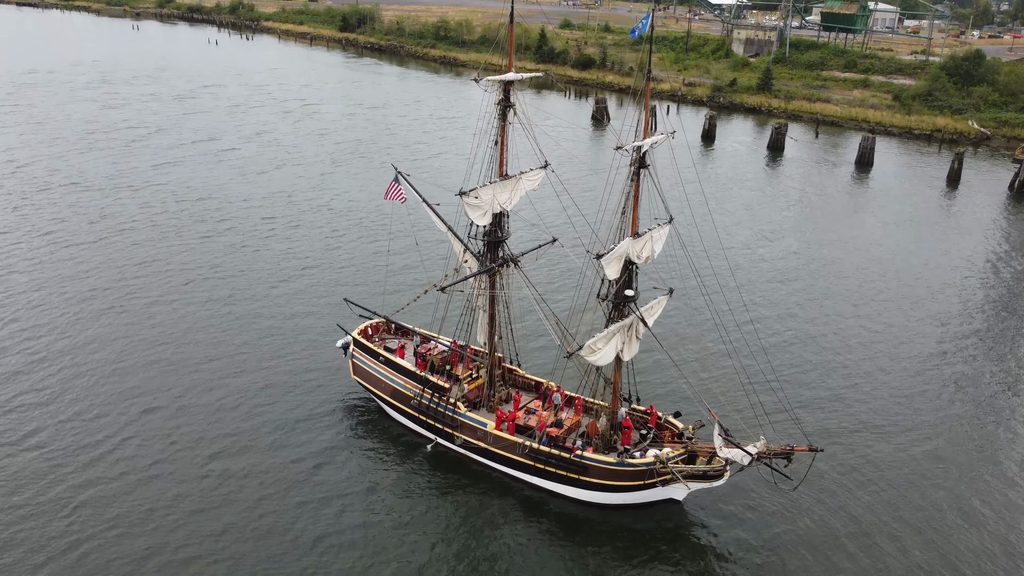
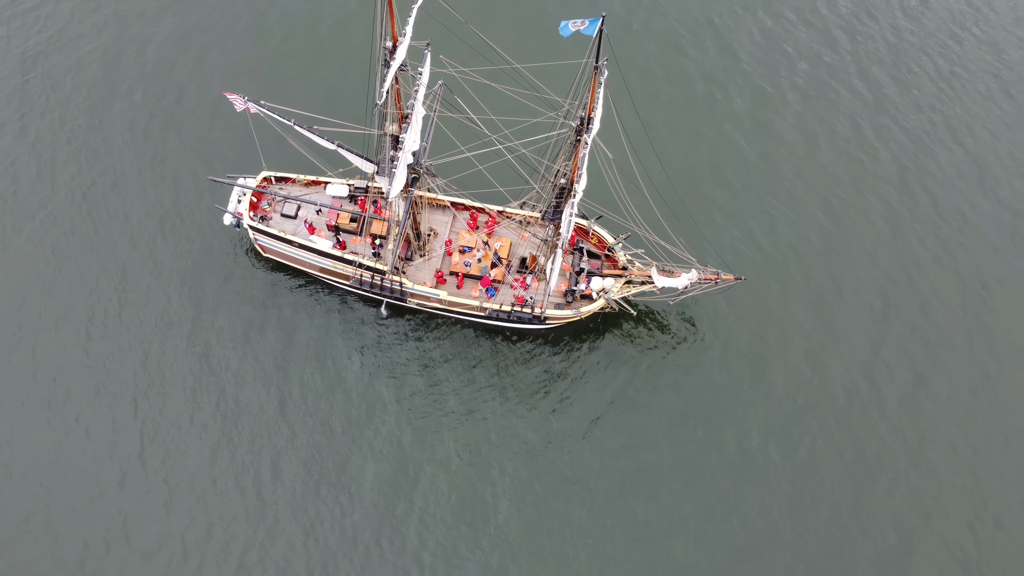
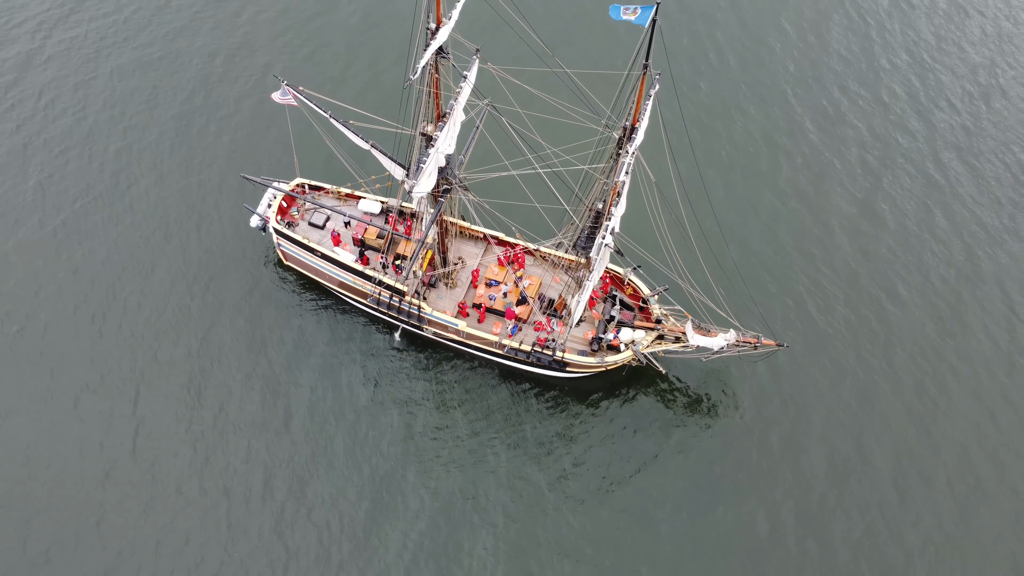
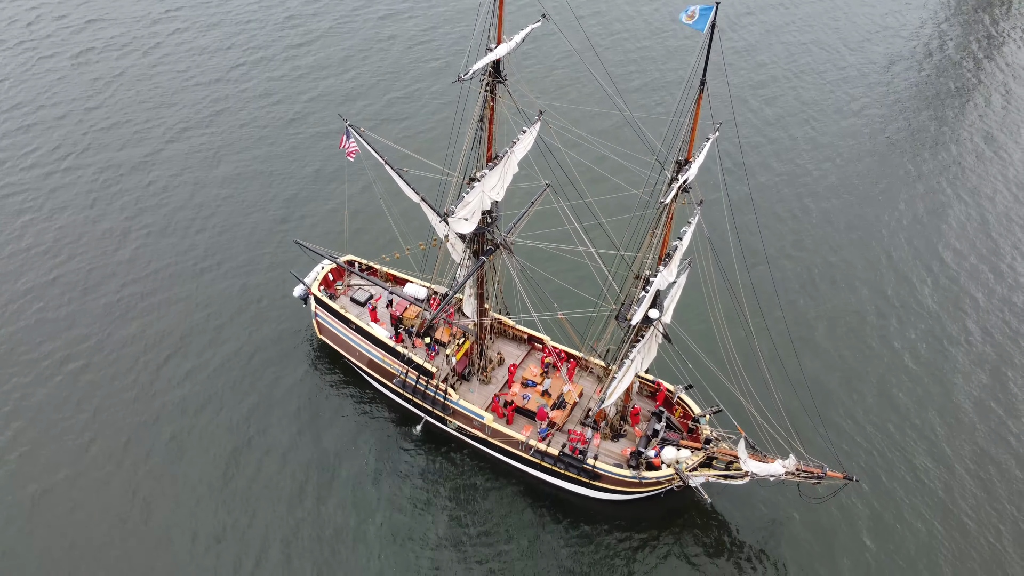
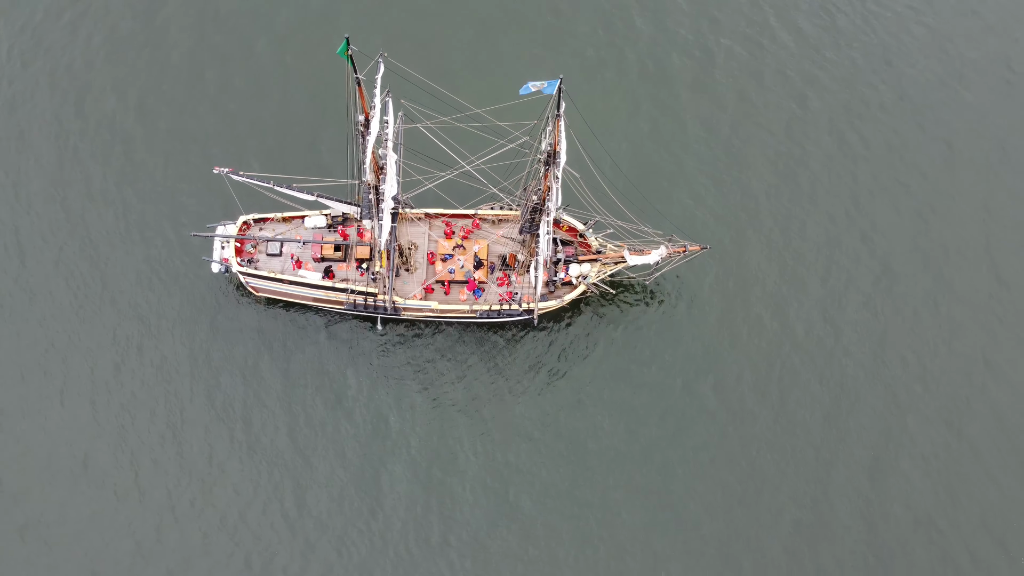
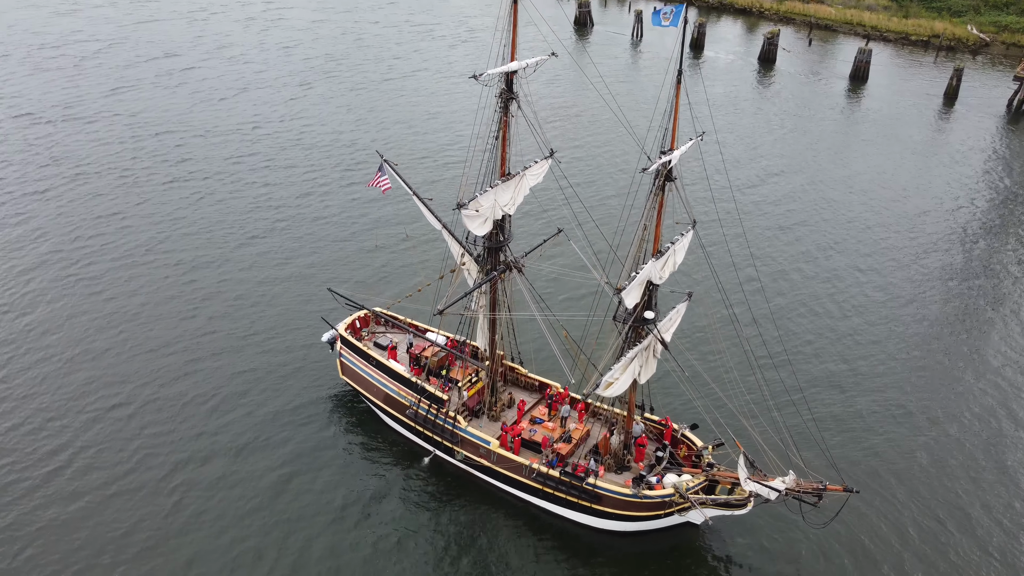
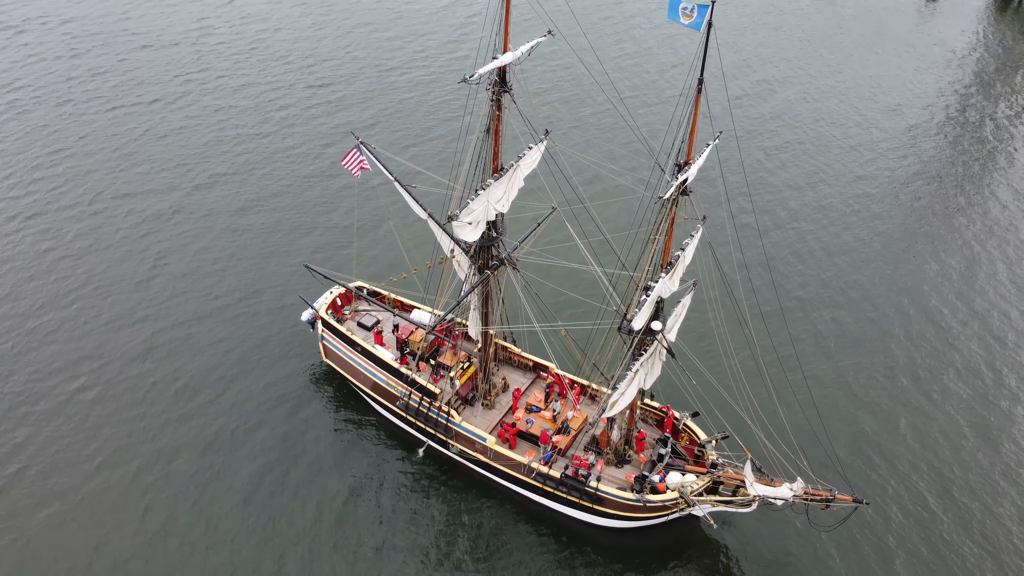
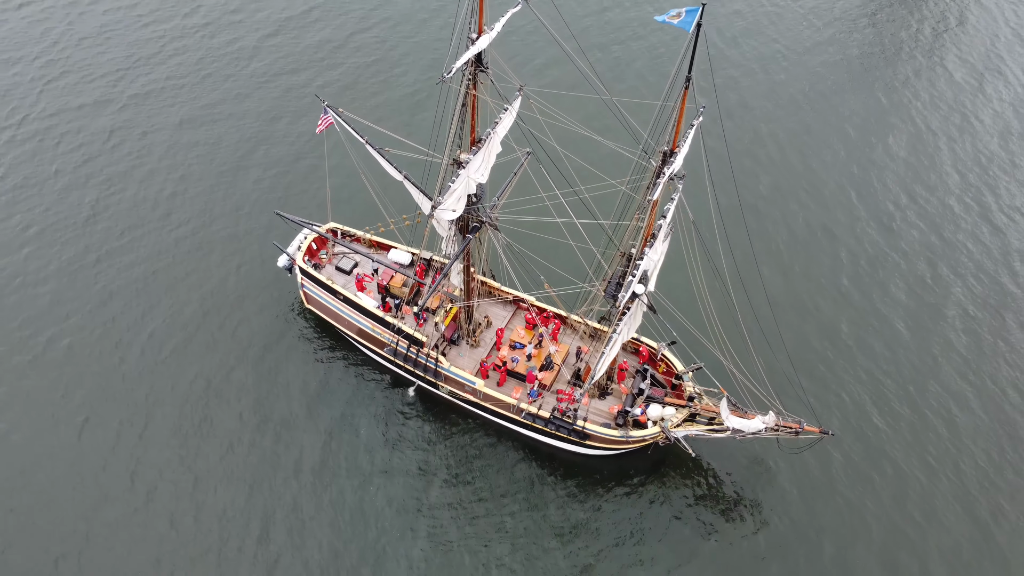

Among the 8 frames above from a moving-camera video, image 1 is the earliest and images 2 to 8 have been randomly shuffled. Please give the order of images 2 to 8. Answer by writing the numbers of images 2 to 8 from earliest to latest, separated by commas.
6, 7, 4, 8, 3, 2, 5
